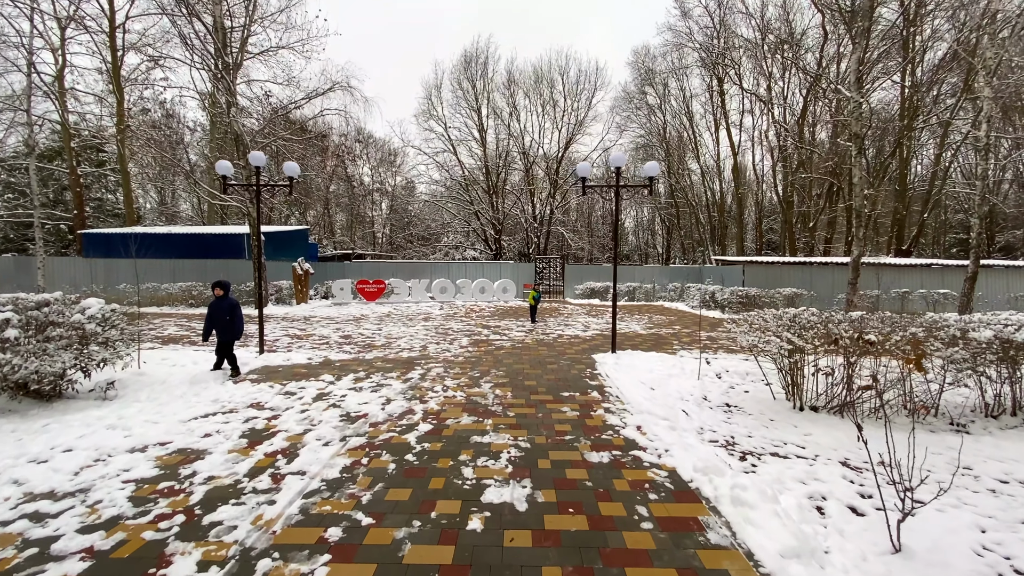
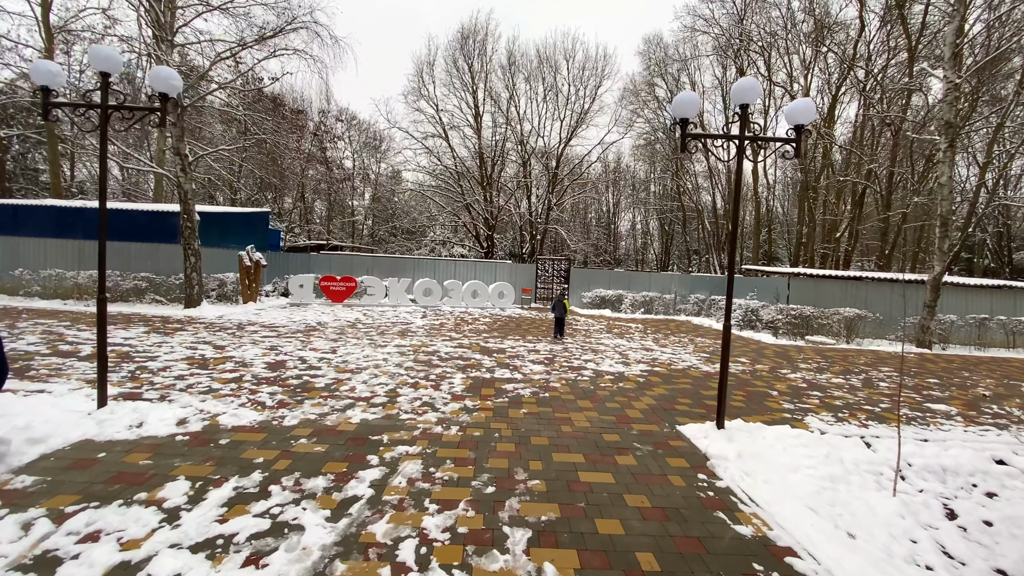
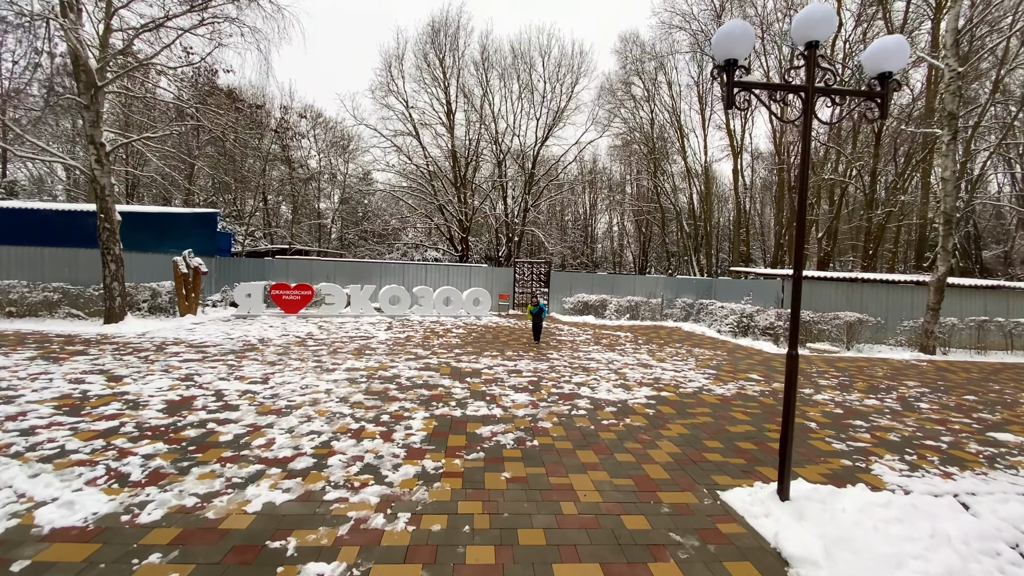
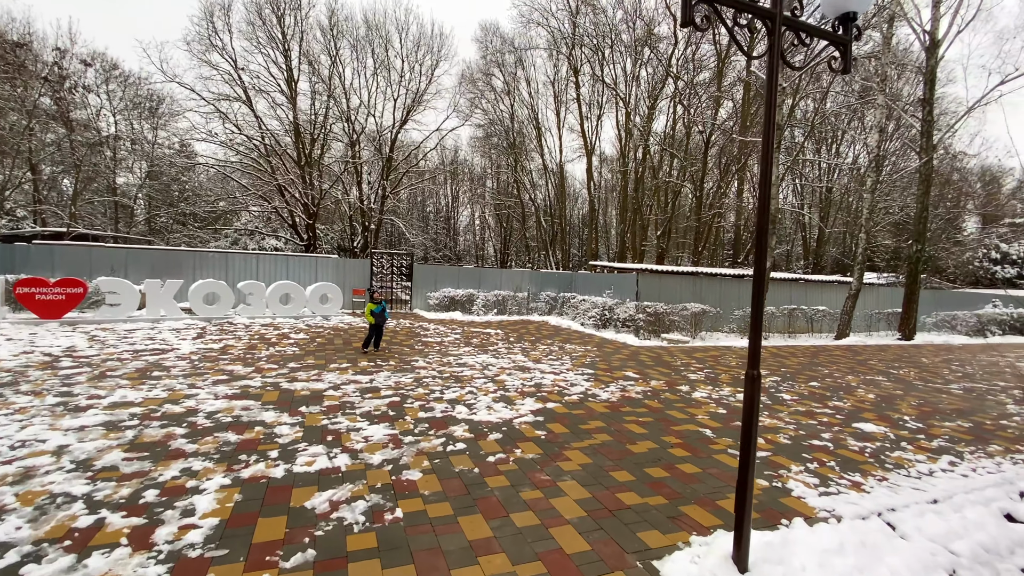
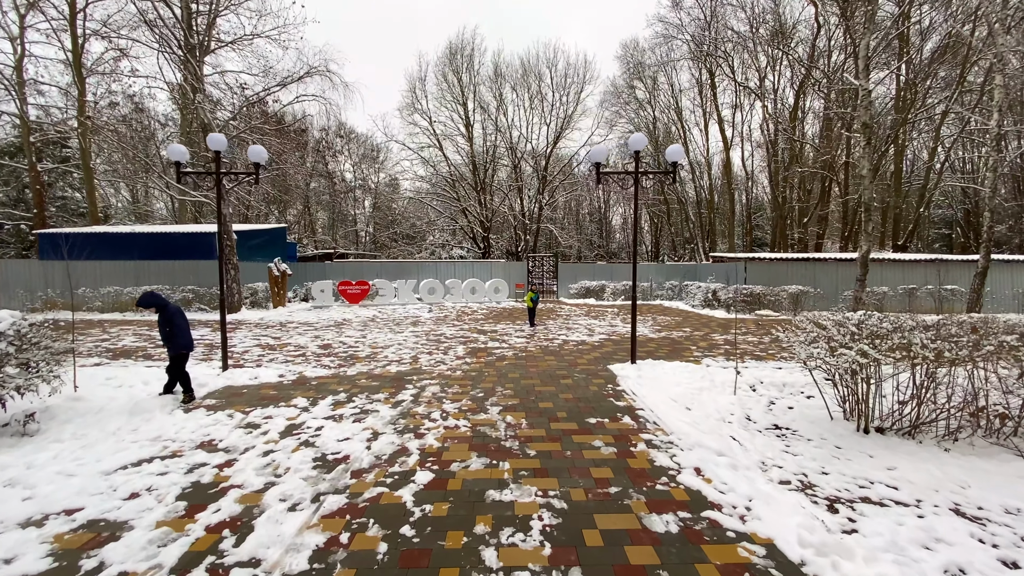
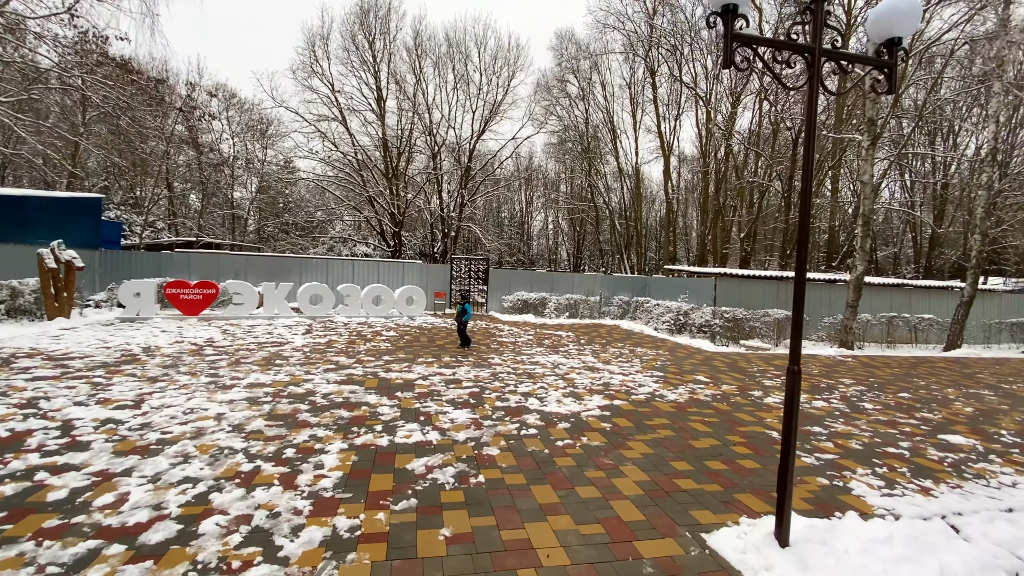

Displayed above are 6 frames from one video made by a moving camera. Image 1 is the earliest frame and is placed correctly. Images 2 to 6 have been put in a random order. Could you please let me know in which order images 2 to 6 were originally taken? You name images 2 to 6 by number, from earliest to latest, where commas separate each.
5, 2, 3, 6, 4
